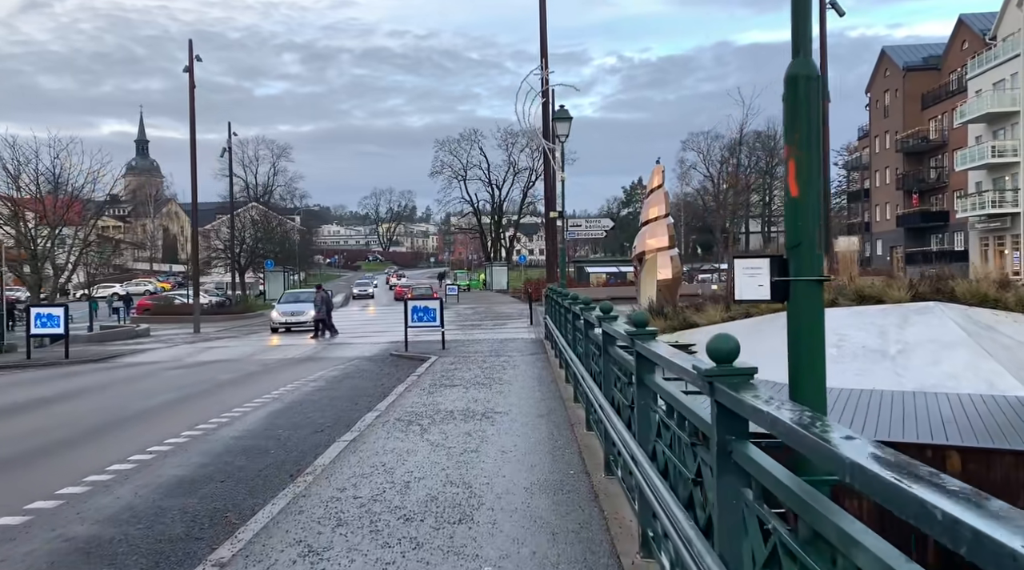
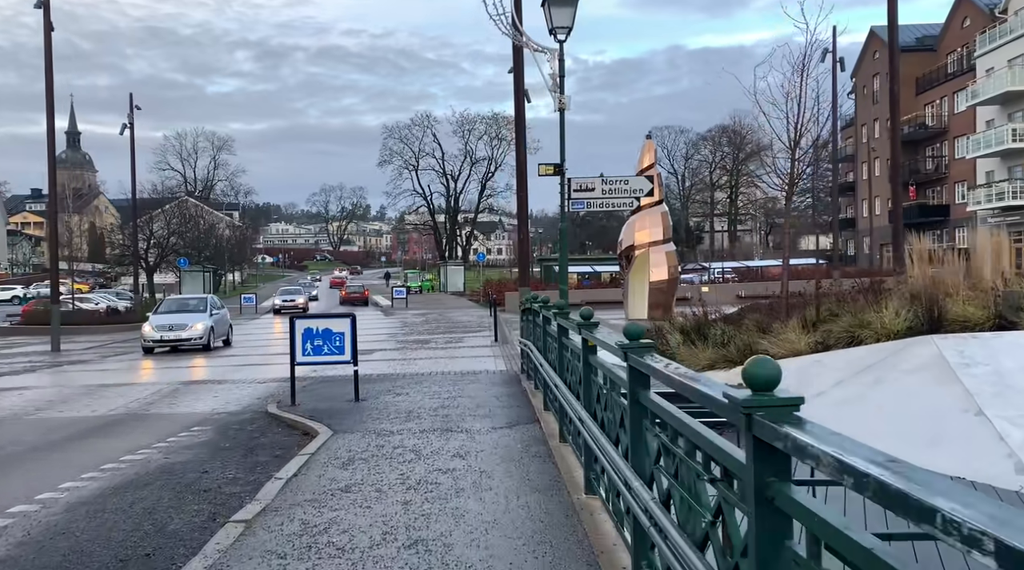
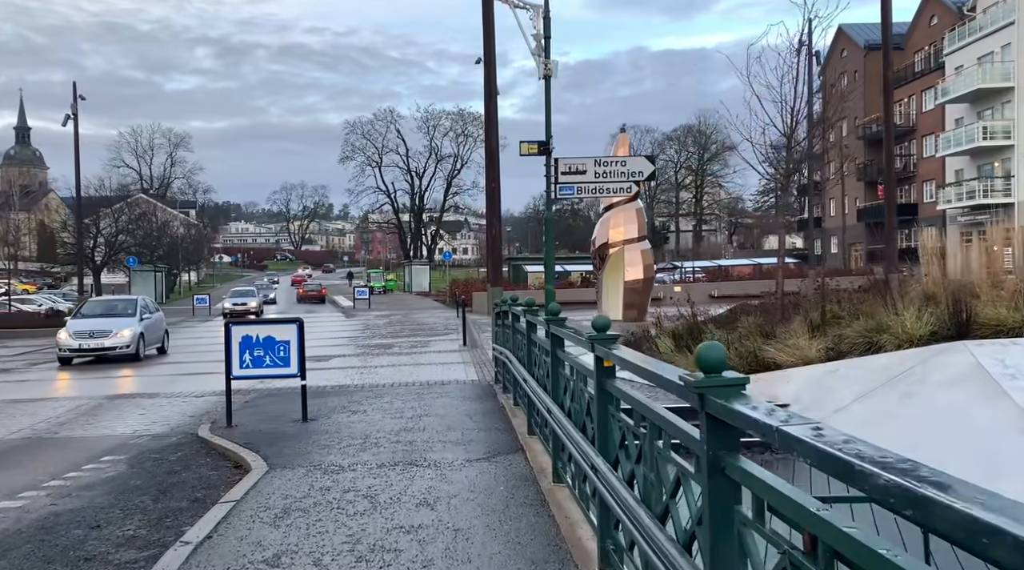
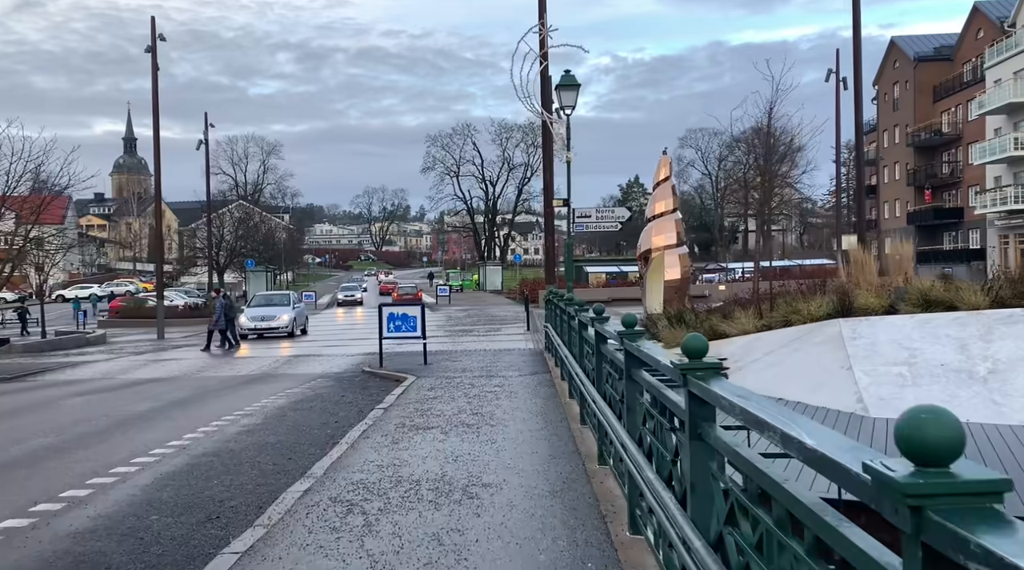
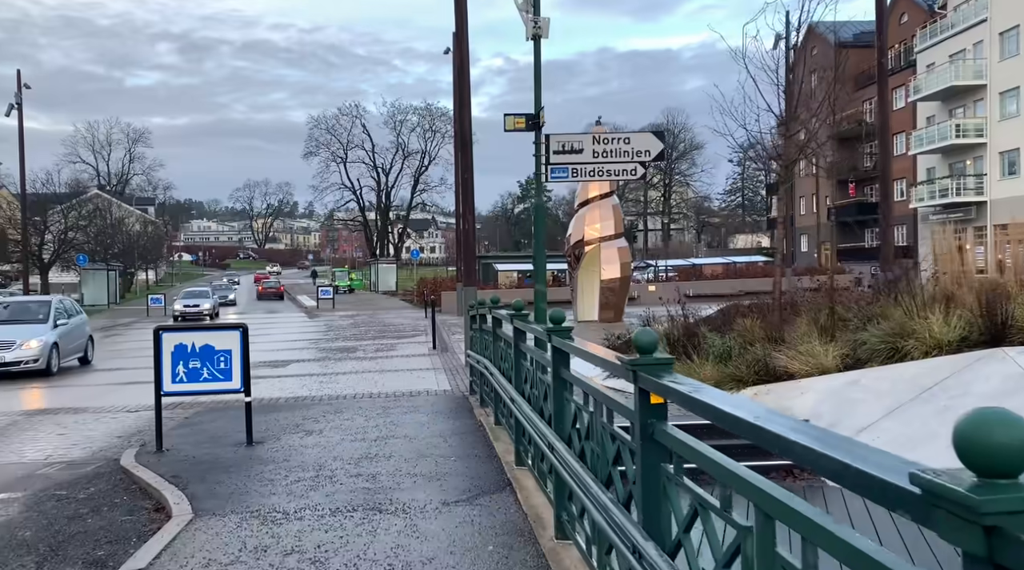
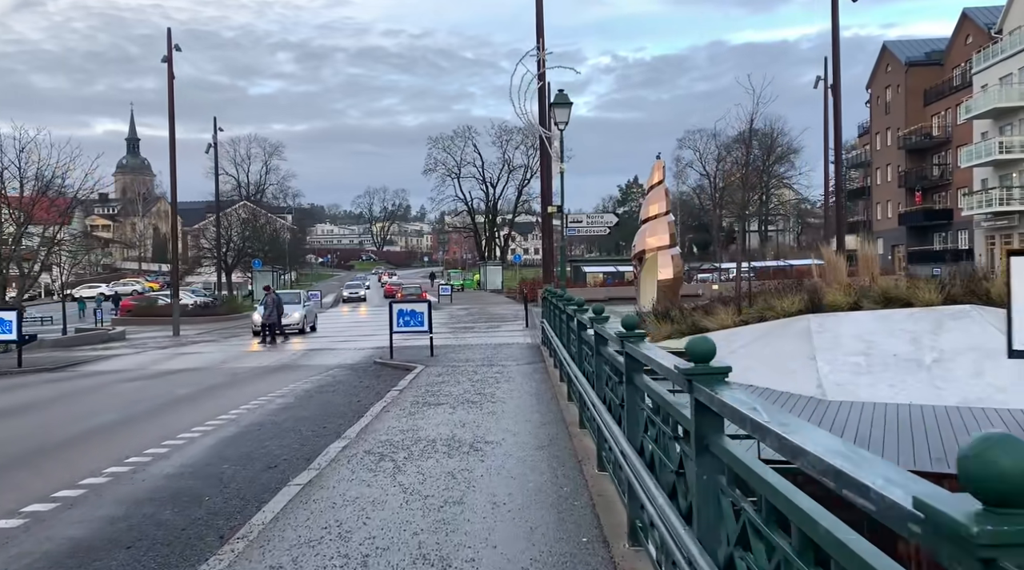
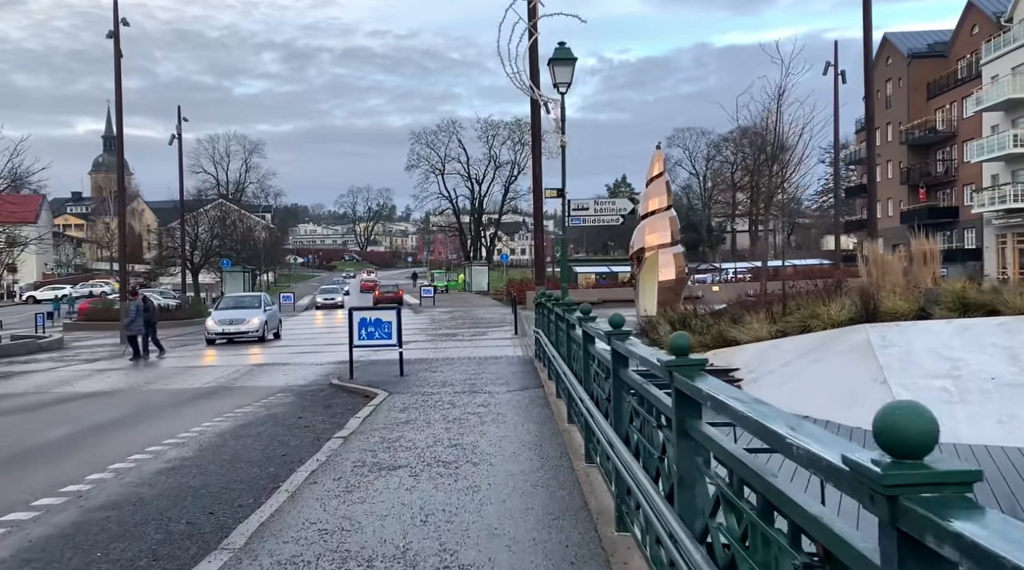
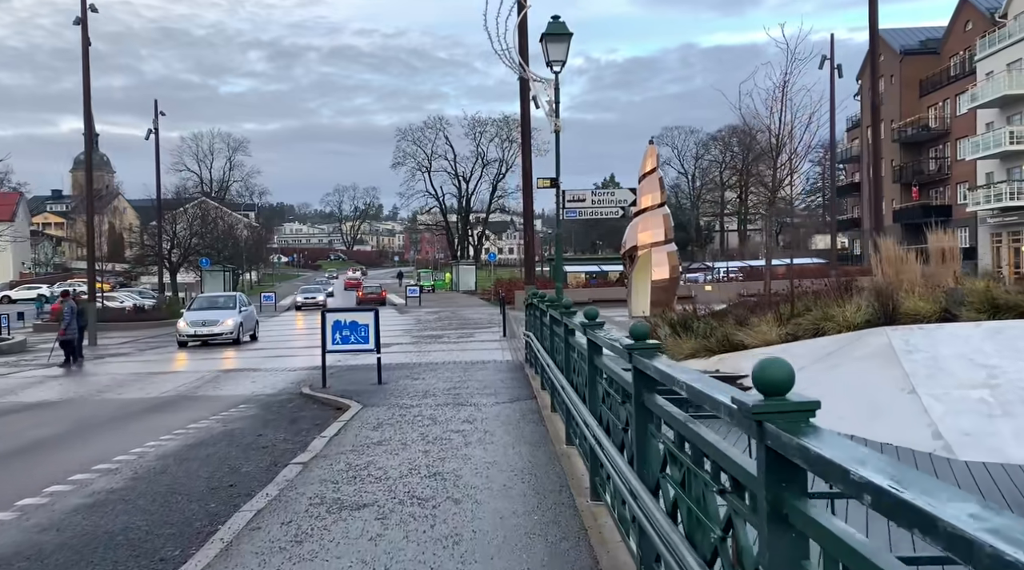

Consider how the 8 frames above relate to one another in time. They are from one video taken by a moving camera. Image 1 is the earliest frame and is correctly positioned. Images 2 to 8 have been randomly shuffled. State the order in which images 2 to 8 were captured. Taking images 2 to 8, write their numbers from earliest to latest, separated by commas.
6, 4, 7, 8, 2, 3, 5
